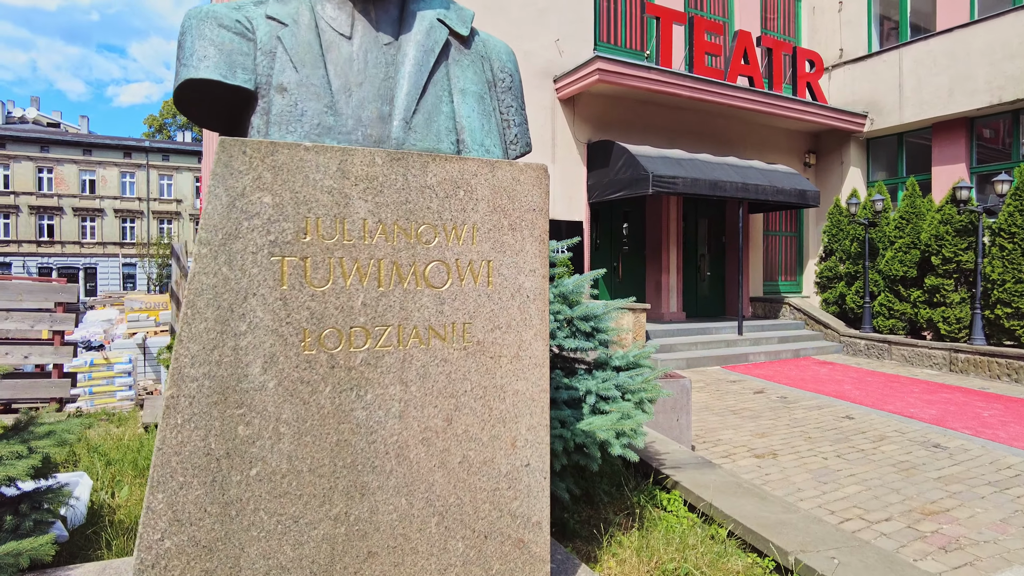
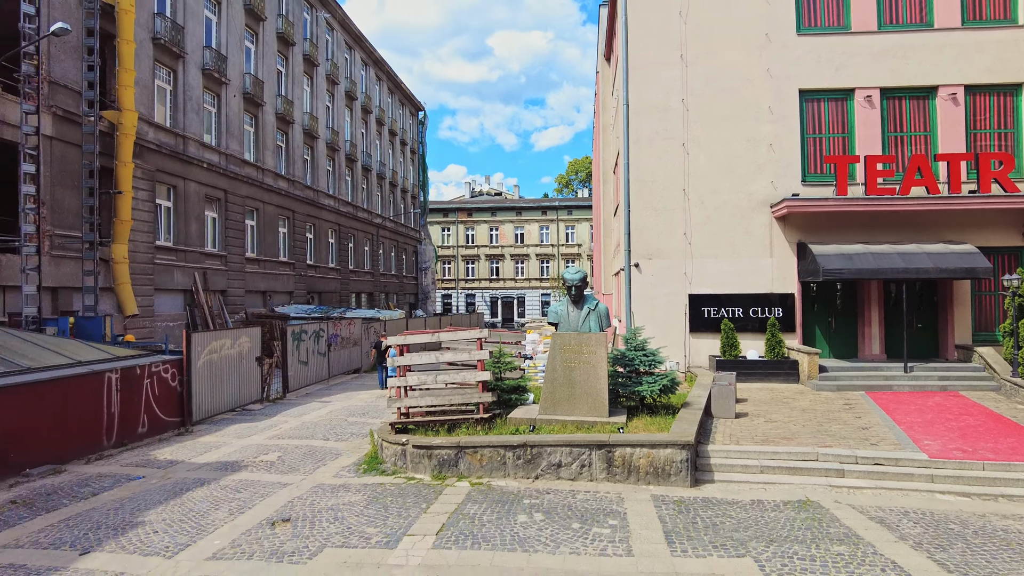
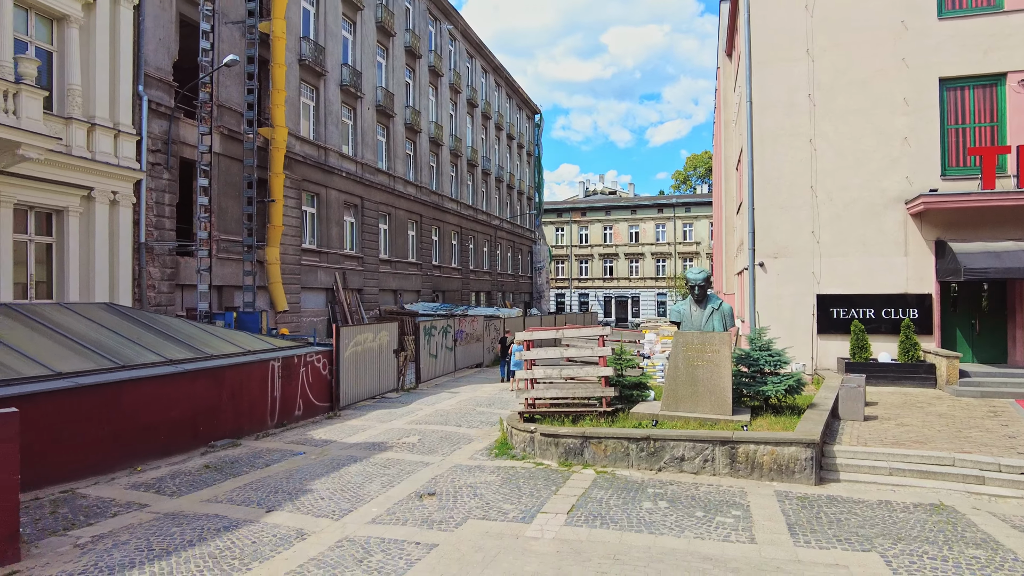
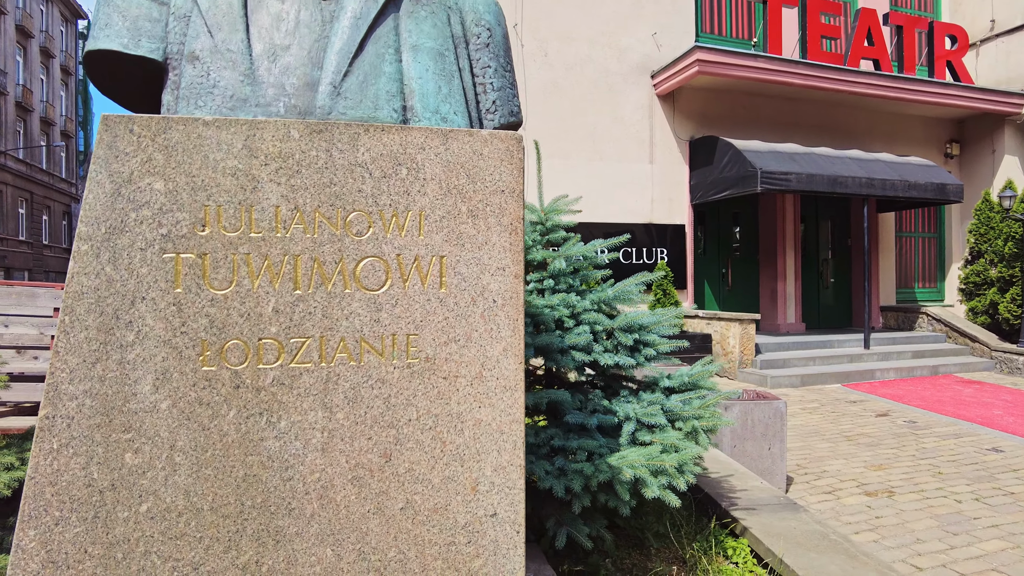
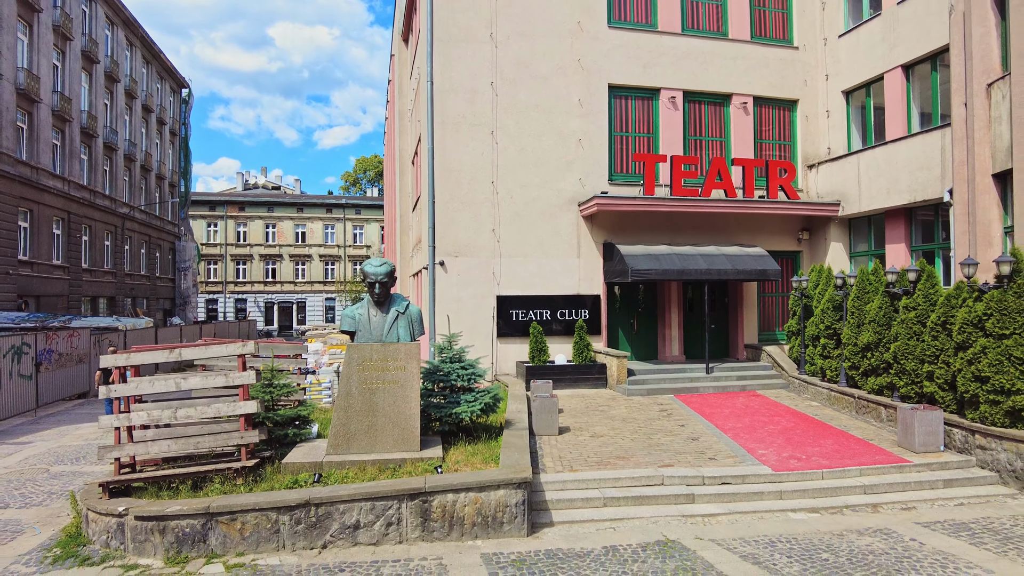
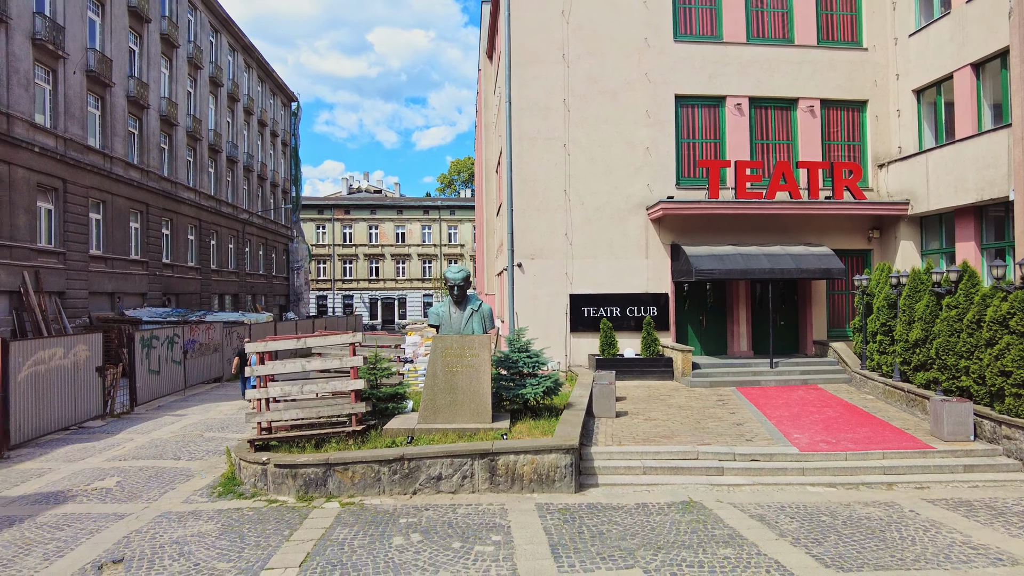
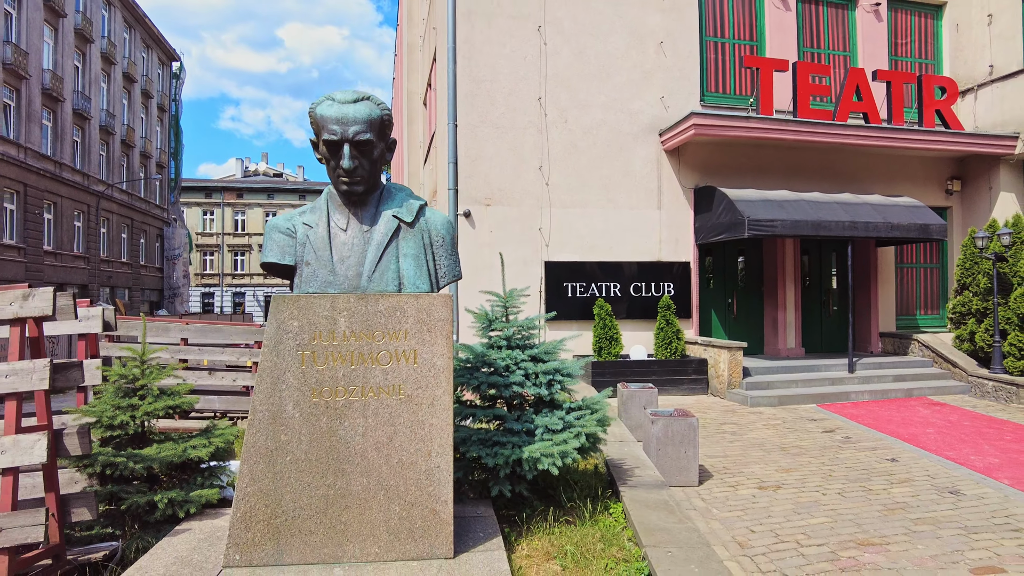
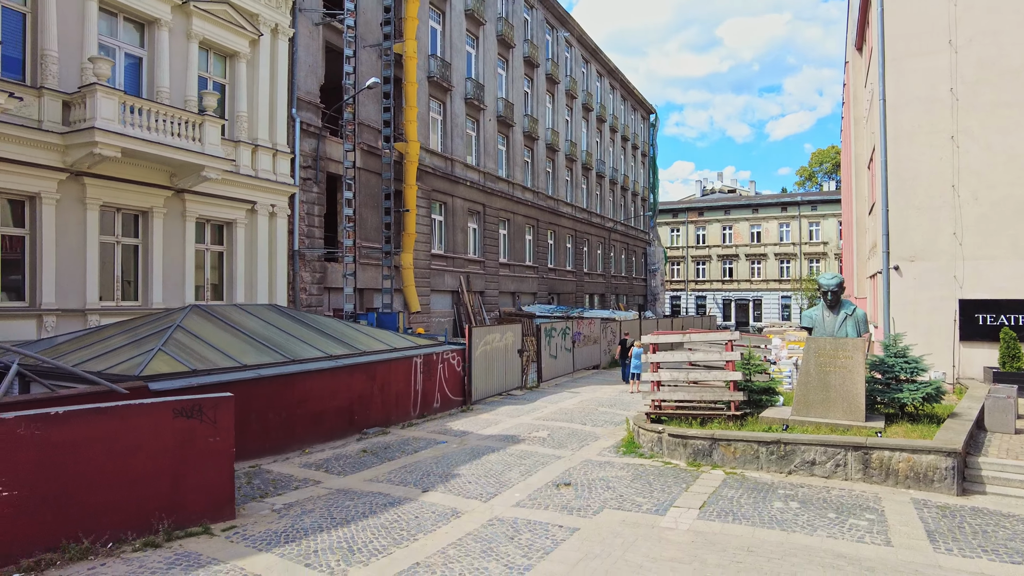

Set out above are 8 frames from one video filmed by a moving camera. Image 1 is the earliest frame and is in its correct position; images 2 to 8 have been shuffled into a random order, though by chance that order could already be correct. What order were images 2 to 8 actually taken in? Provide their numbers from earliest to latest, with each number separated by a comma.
4, 7, 5, 6, 2, 3, 8
